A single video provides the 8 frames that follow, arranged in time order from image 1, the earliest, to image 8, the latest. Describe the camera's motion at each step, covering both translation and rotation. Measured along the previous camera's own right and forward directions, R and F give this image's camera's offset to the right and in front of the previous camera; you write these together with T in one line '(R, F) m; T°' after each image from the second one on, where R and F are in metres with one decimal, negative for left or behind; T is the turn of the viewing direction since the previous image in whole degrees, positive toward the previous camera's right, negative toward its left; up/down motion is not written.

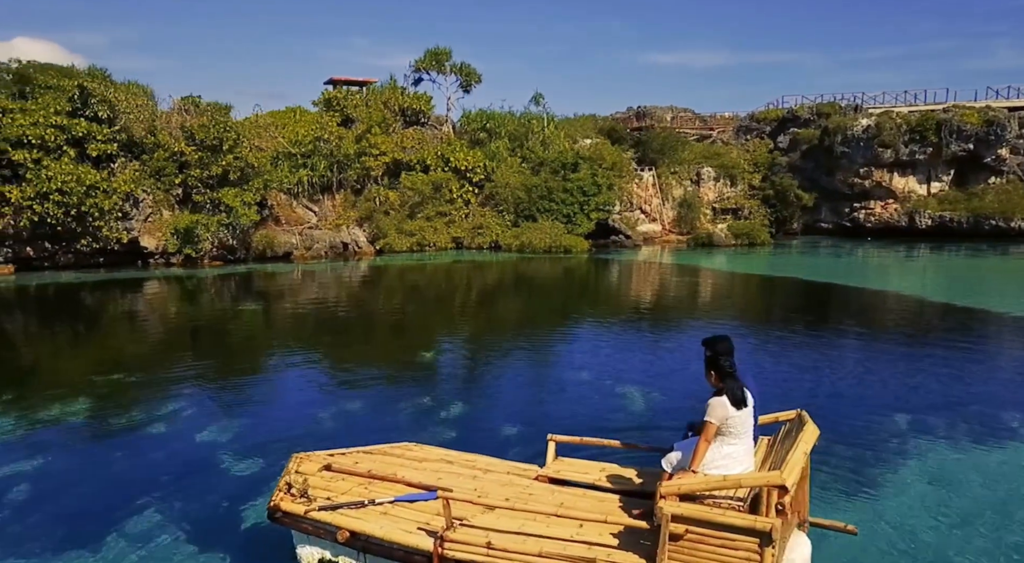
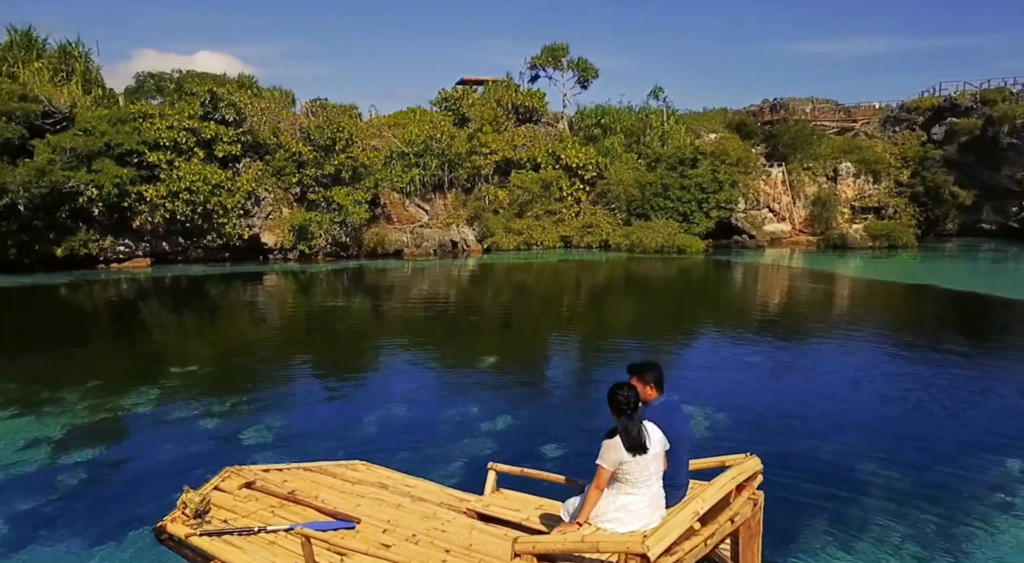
(+1.0, +0.6) m; -11°
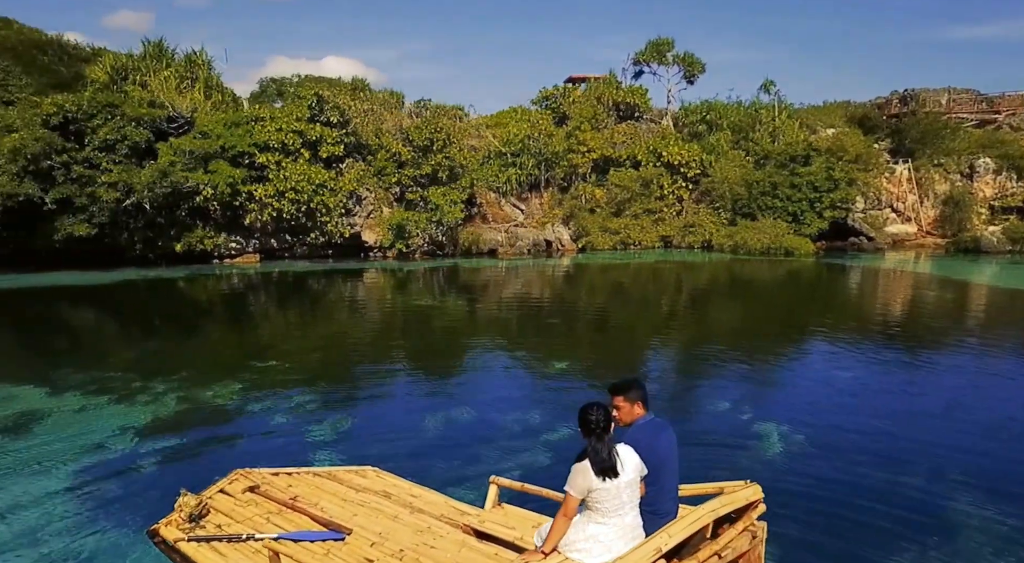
(+0.5, +0.3) m; -9°
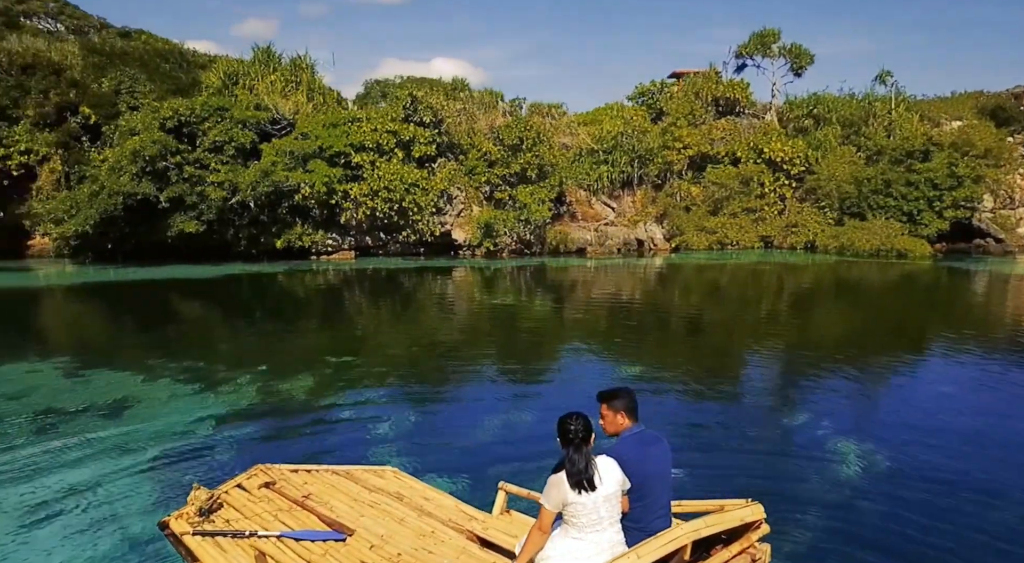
(+0.4, +0.2) m; -8°
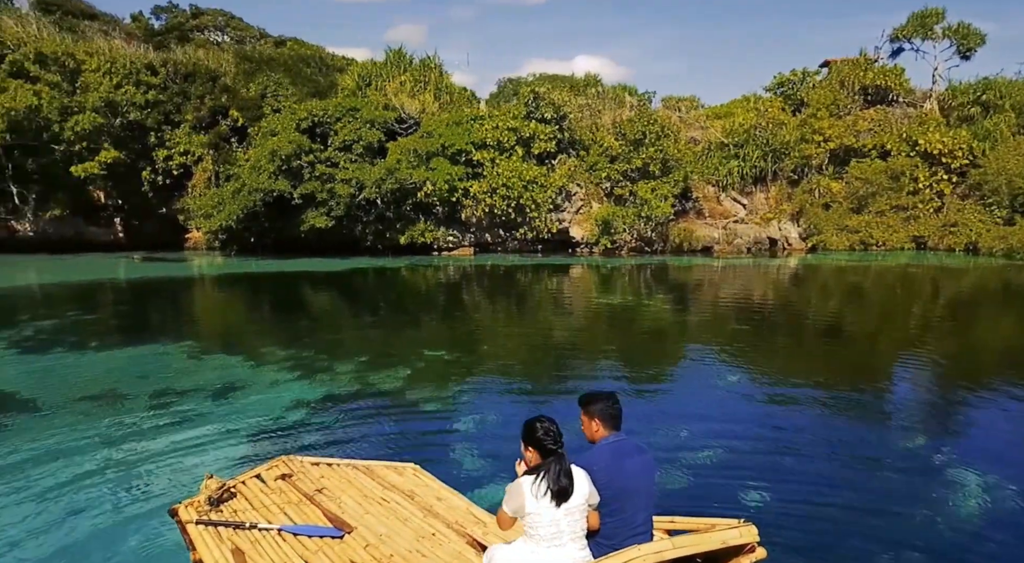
(+0.5, +0.3) m; -11°
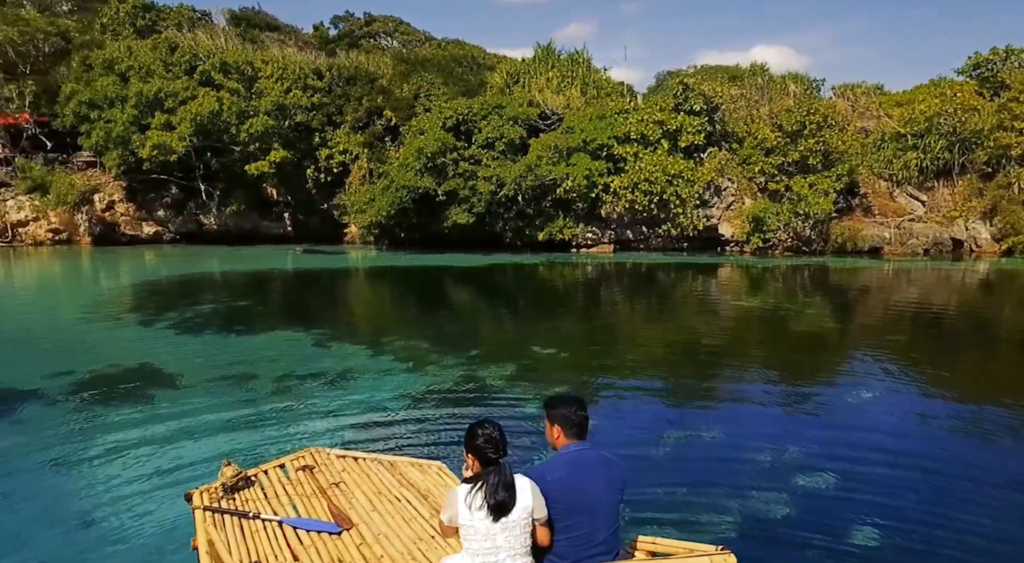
(+0.5, +0.4) m; -13°
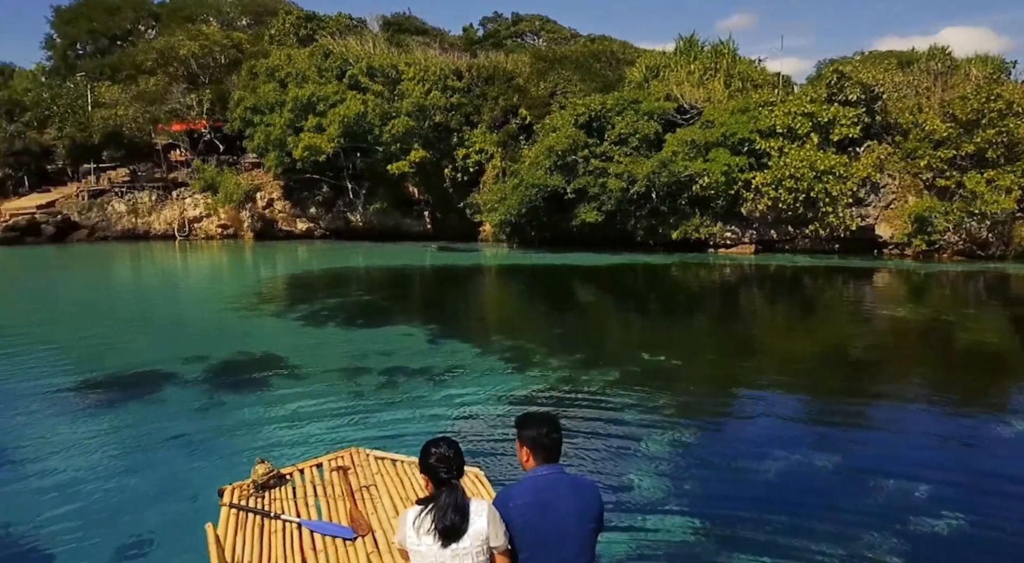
(+0.4, +0.3) m; -12°
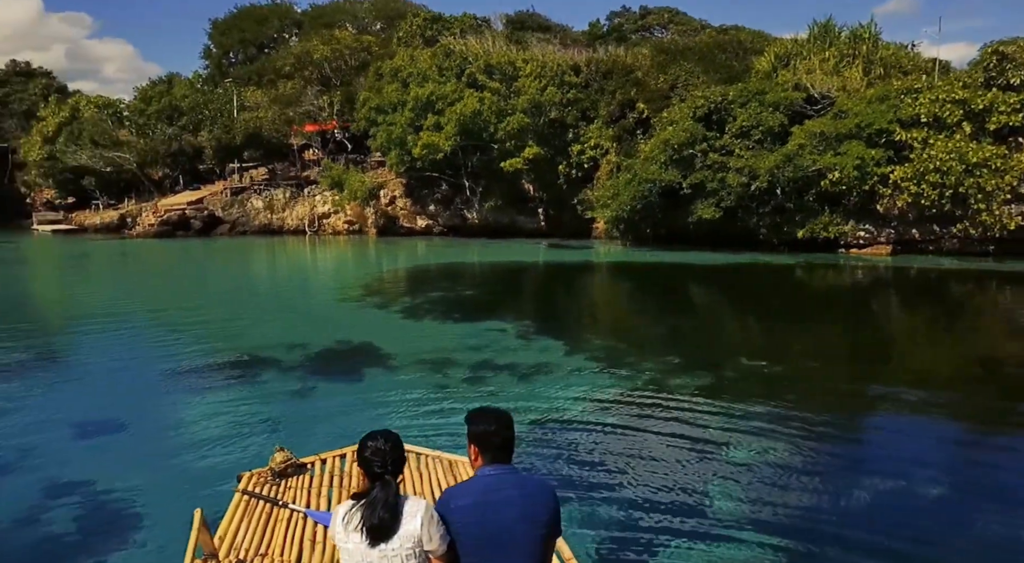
(+0.4, +0.2) m; -10°
